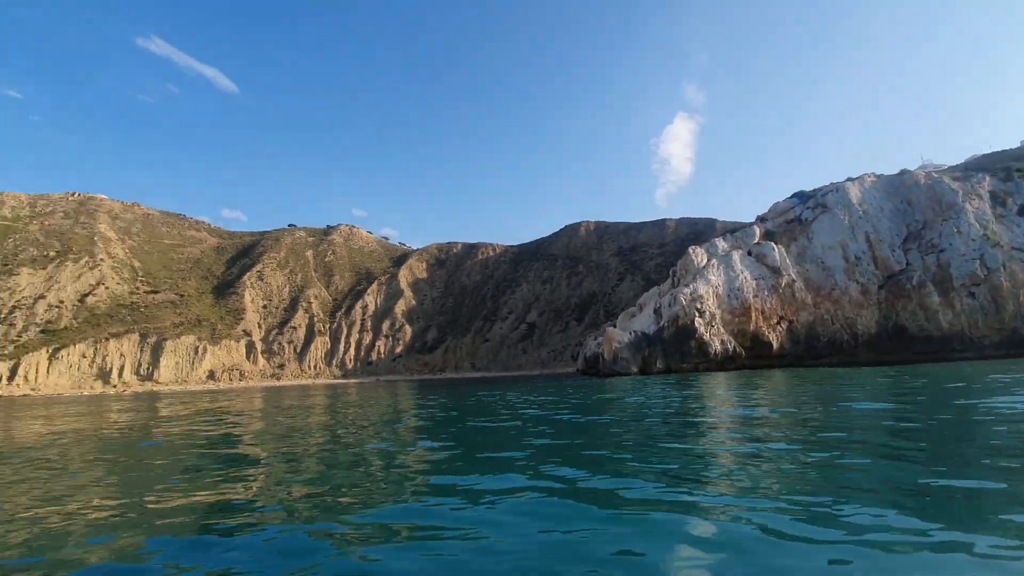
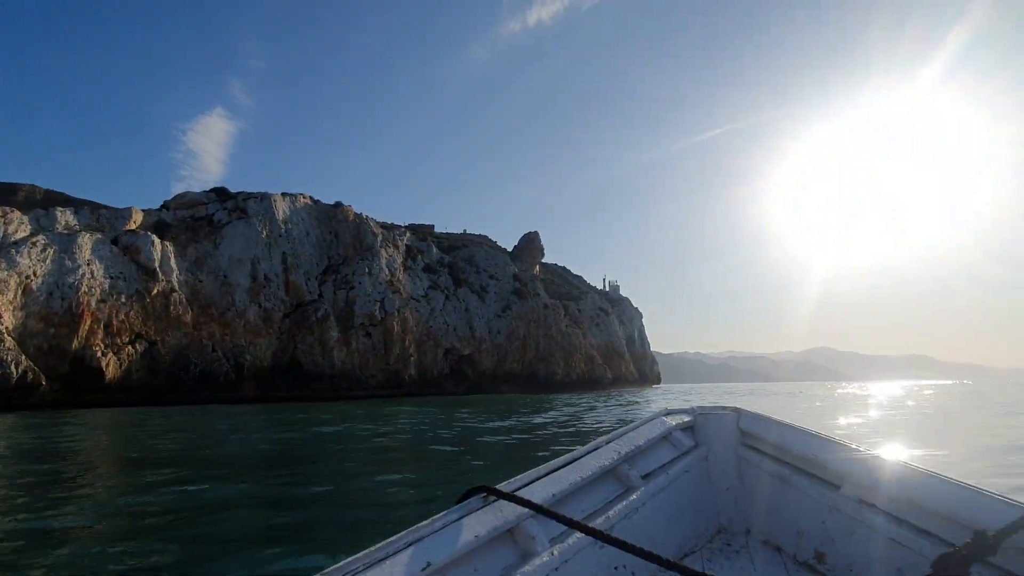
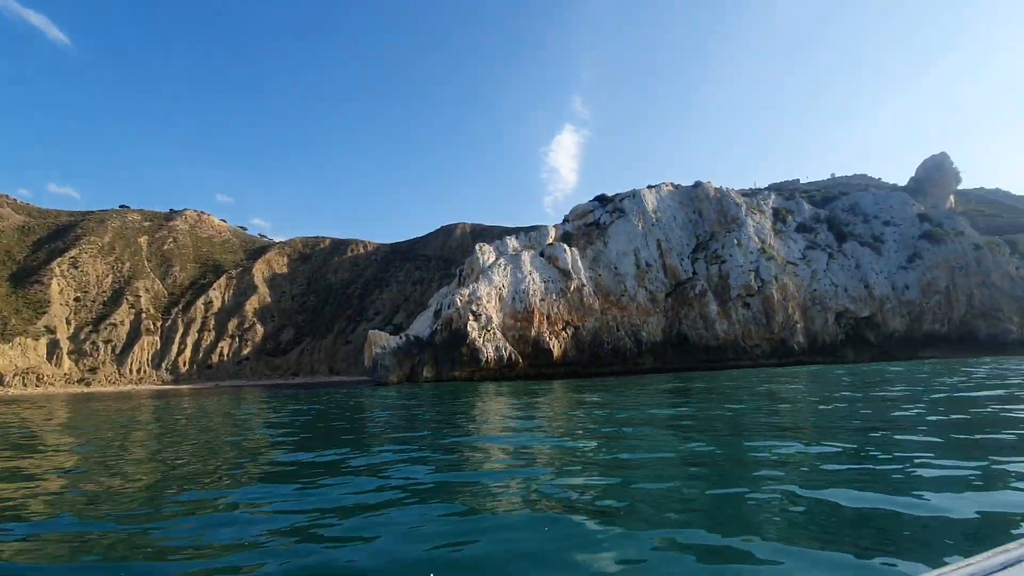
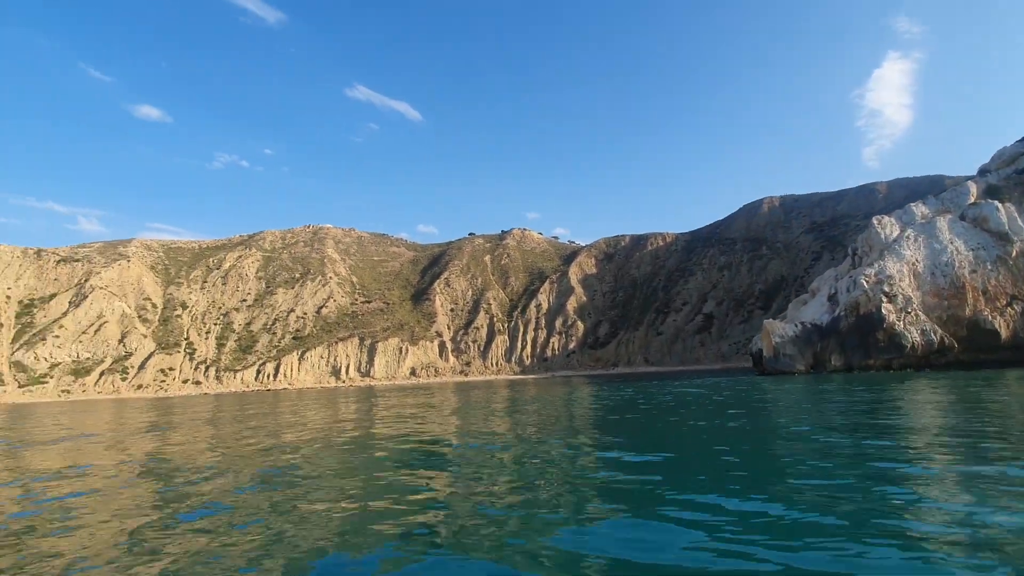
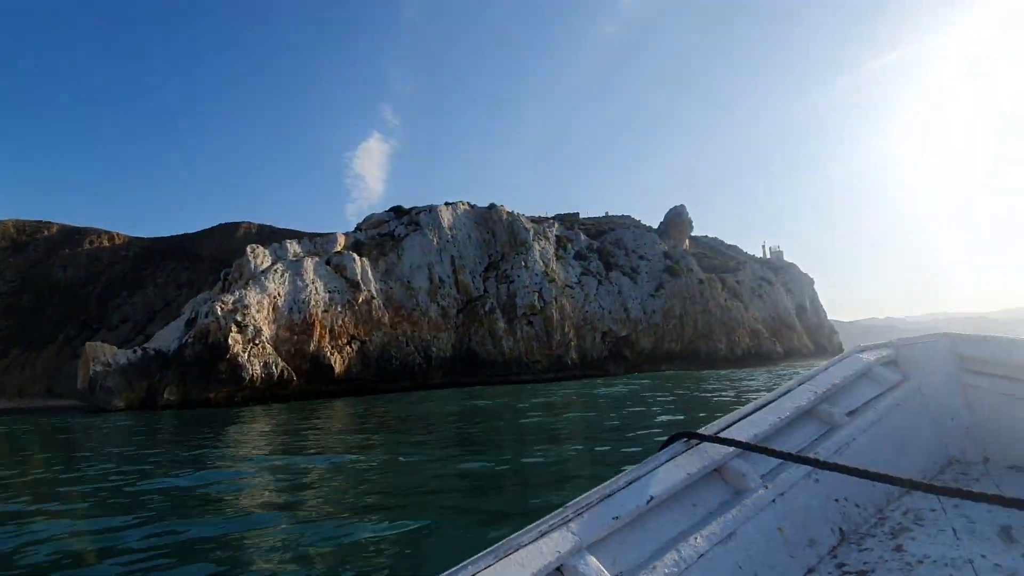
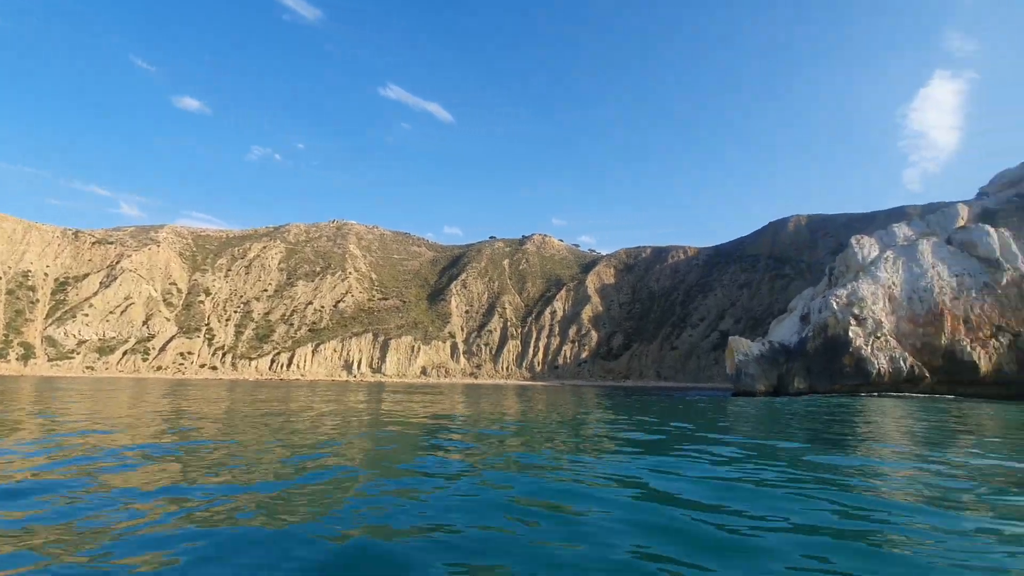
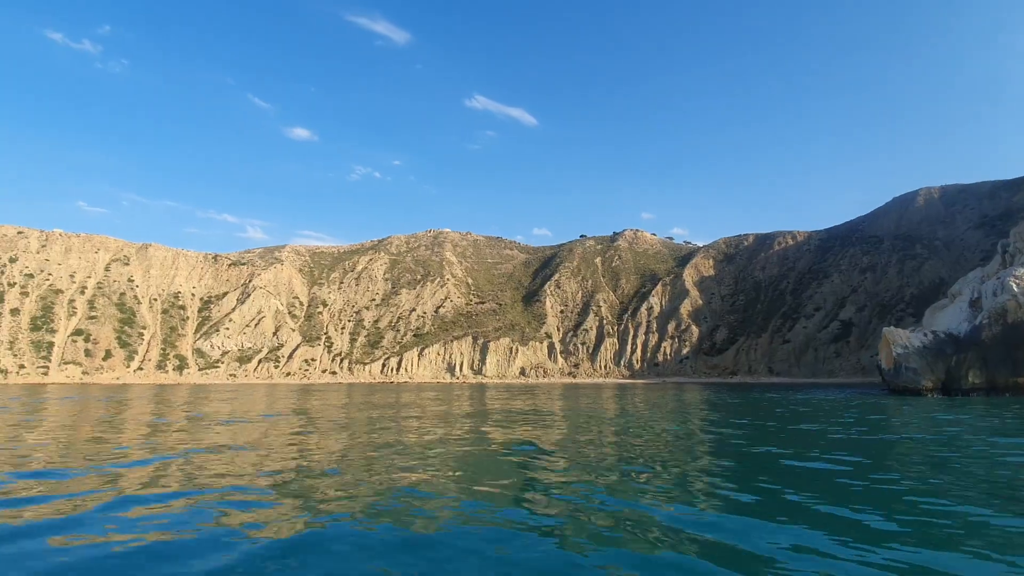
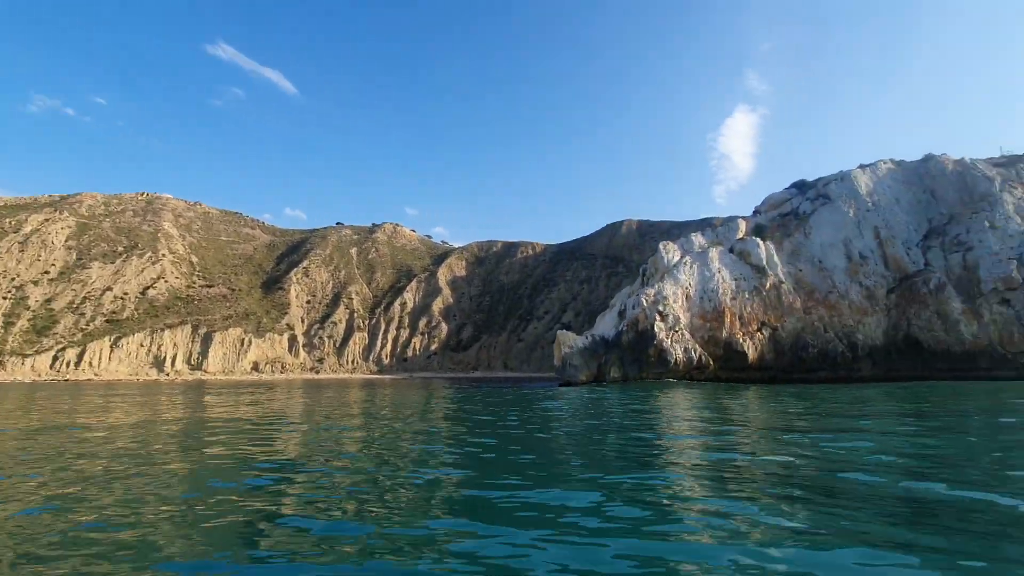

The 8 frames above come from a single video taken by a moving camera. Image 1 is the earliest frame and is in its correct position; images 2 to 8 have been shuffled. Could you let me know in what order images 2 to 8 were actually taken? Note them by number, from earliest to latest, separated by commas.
4, 7, 6, 8, 3, 5, 2
